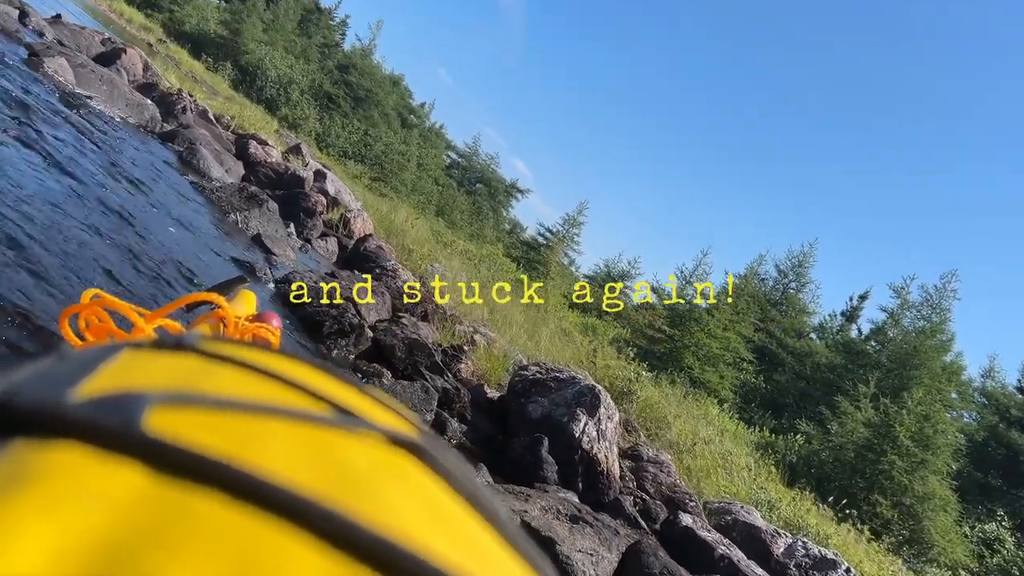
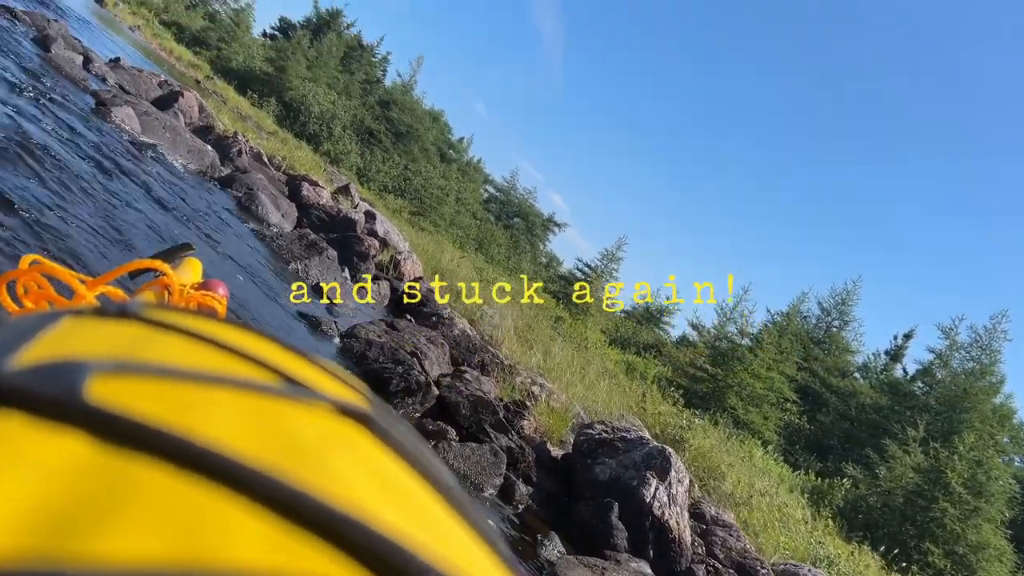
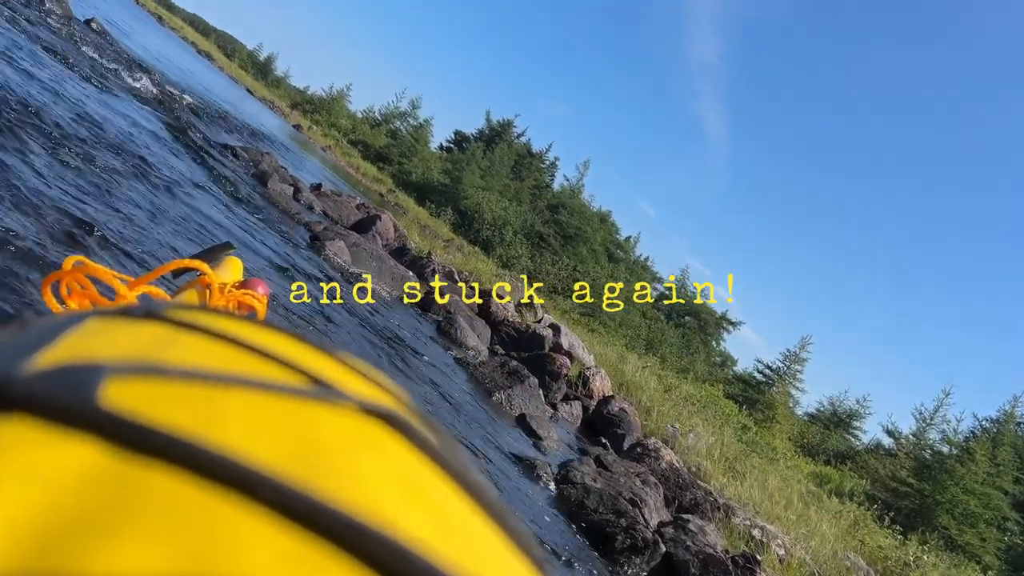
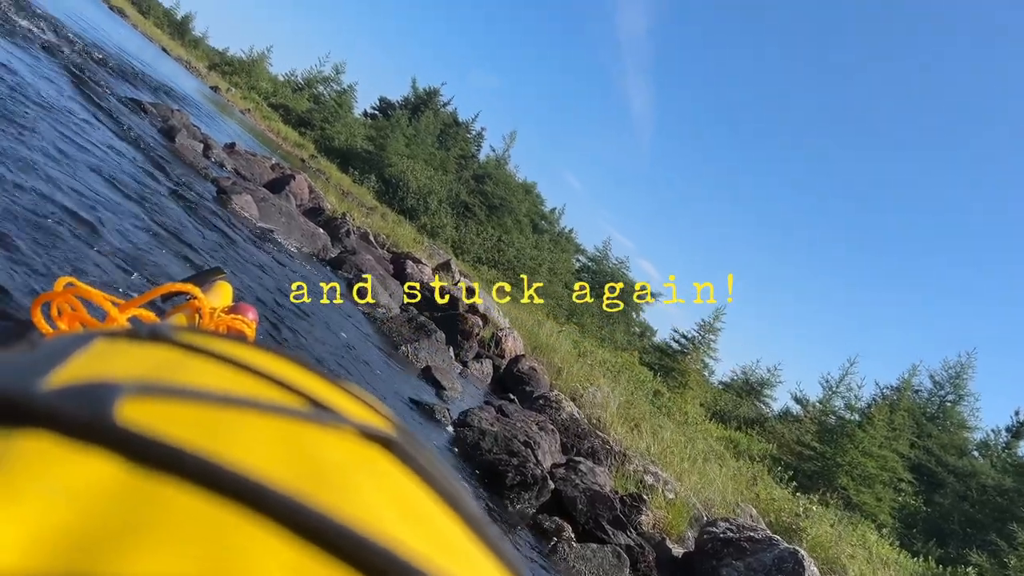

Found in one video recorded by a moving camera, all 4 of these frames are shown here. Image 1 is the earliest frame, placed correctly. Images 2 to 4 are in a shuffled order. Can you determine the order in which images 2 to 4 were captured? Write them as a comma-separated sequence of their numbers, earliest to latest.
2, 4, 3
